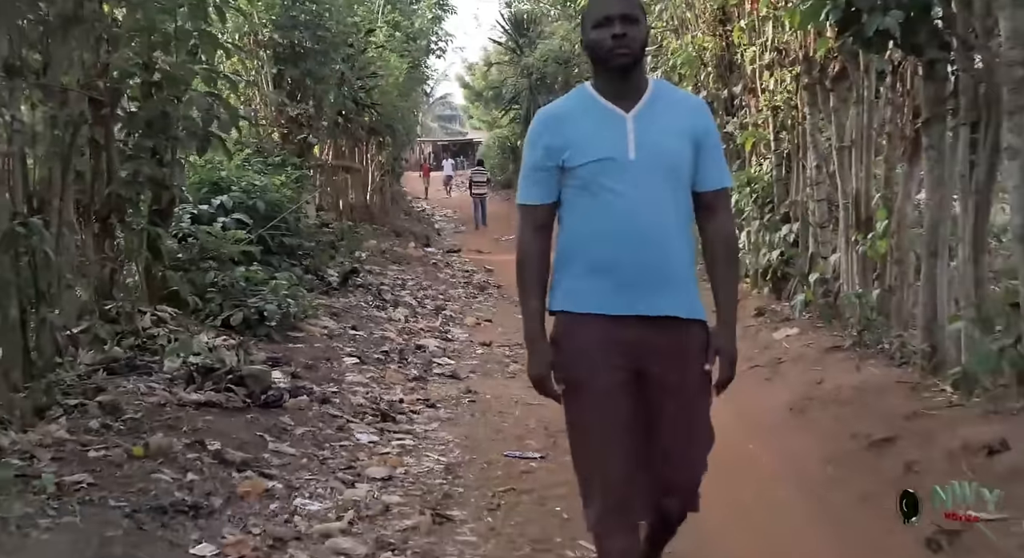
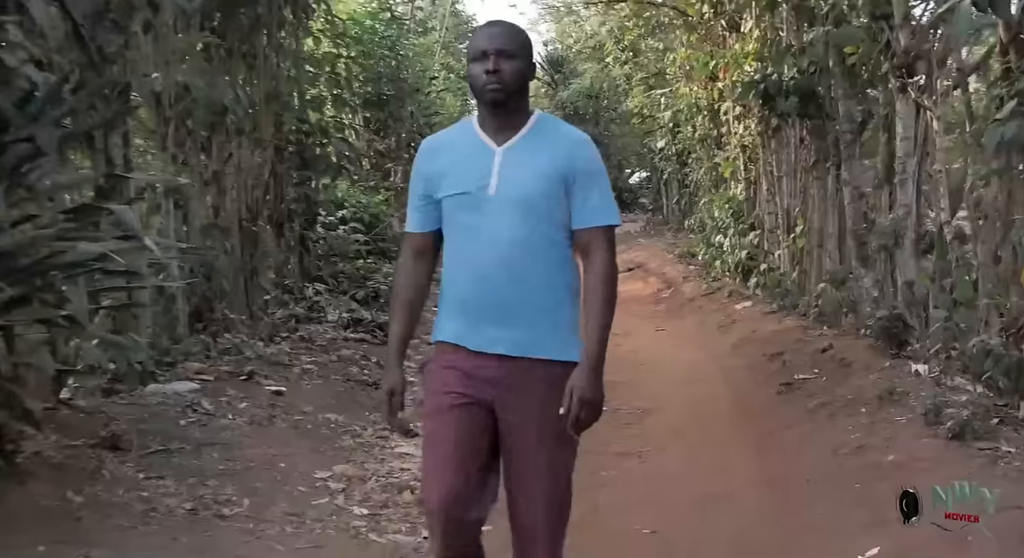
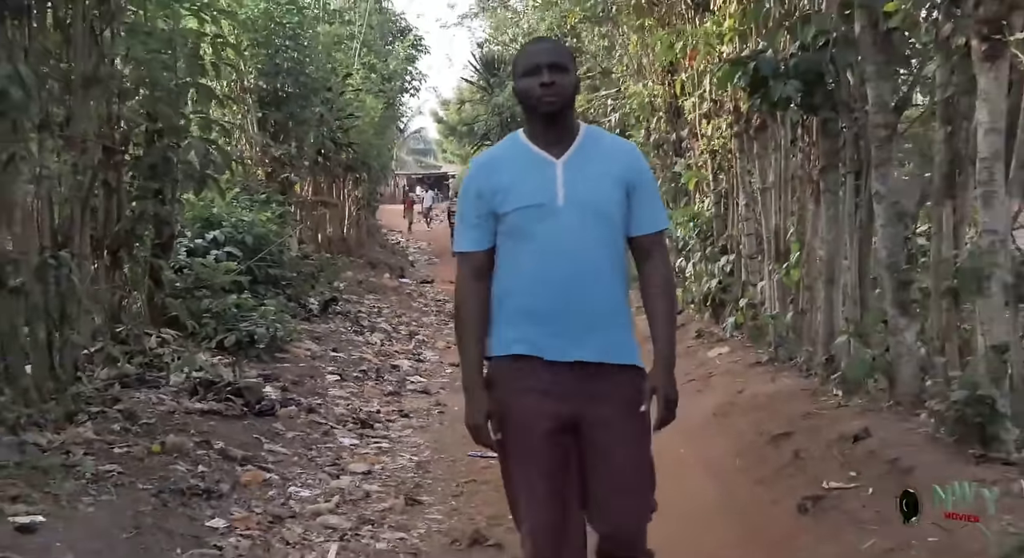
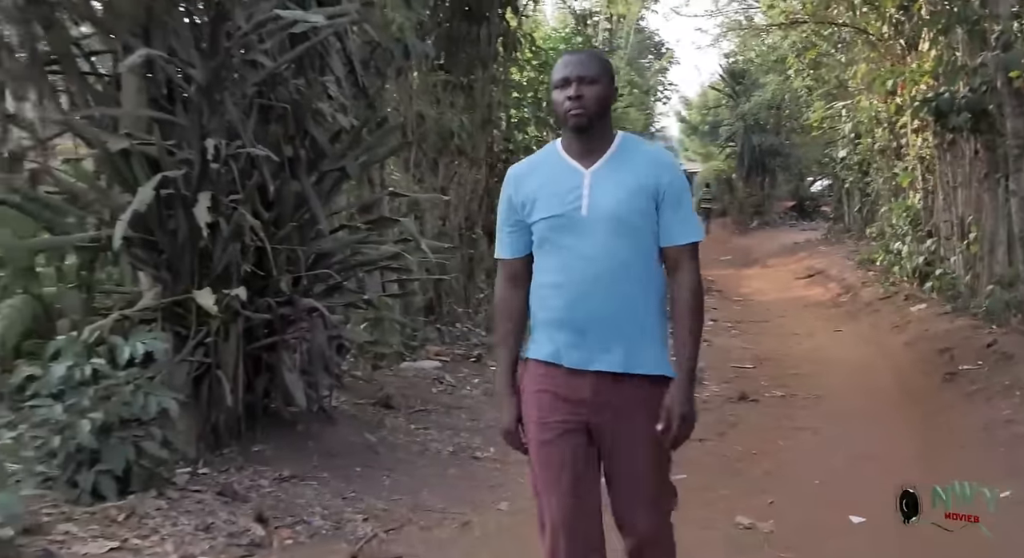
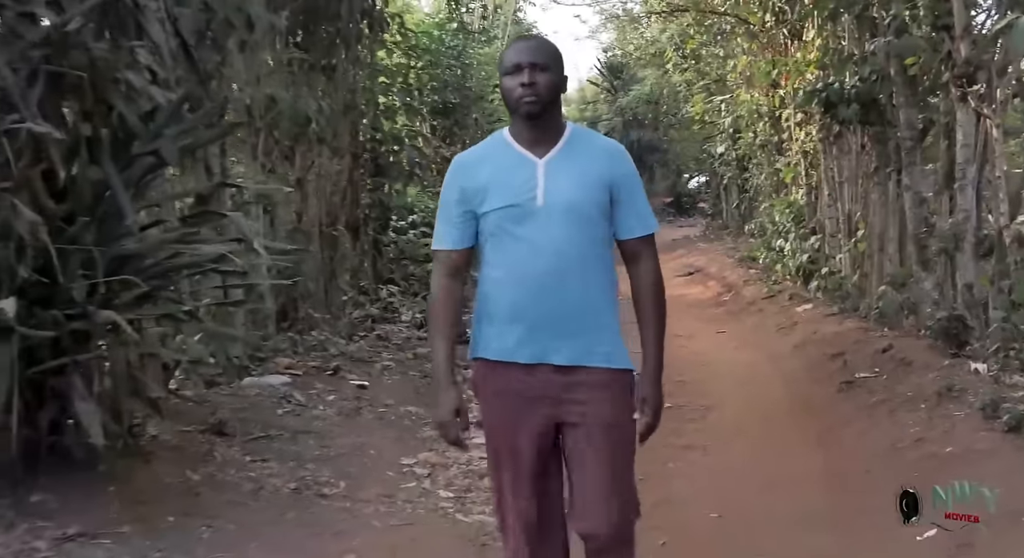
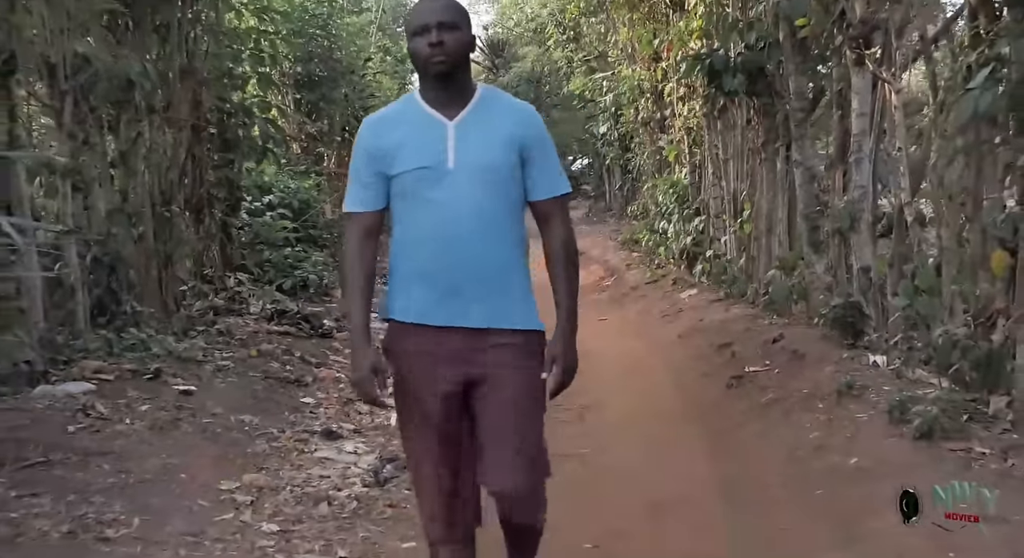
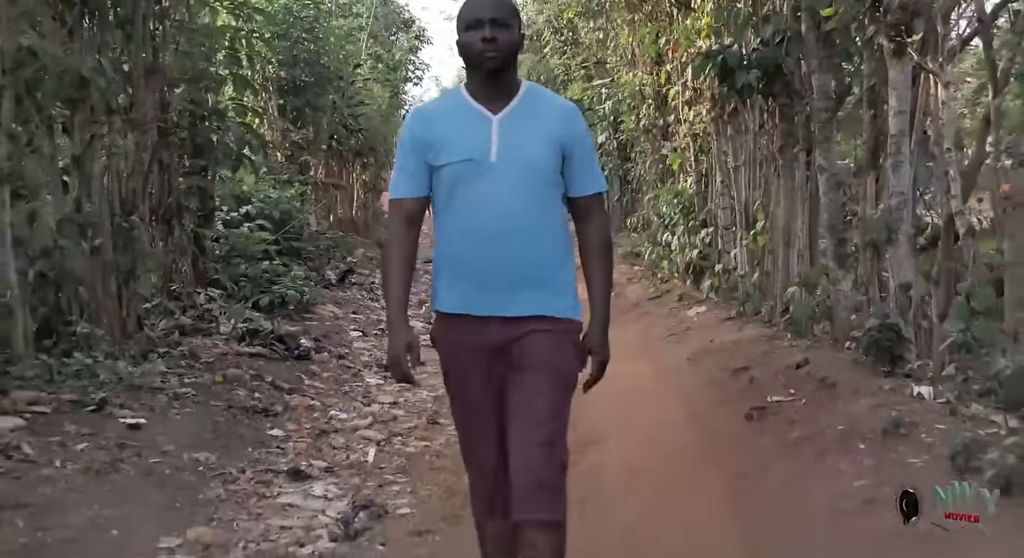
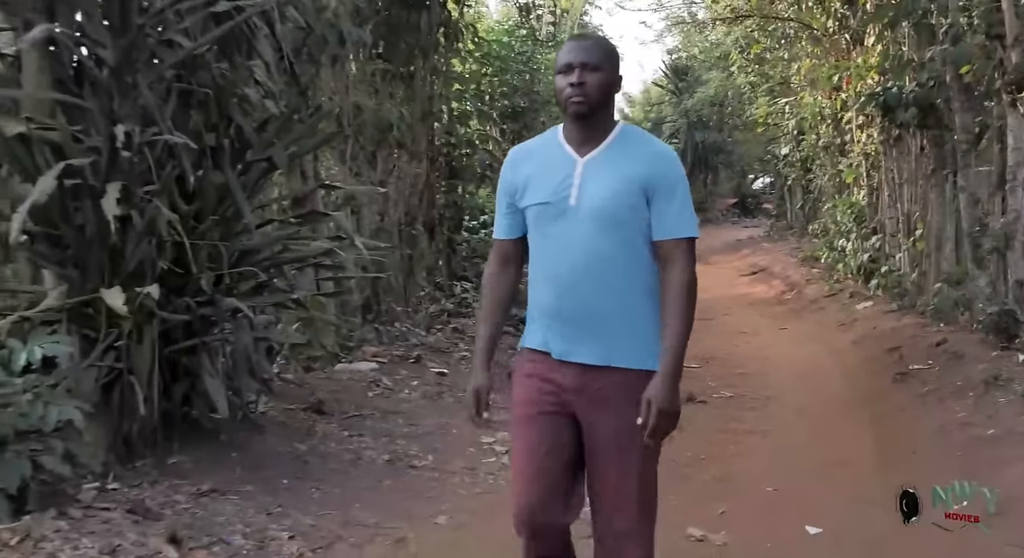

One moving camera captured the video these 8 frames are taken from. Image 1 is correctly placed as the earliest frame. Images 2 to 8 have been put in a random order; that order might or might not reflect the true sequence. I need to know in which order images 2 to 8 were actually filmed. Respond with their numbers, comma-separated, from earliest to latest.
3, 7, 6, 2, 5, 8, 4
